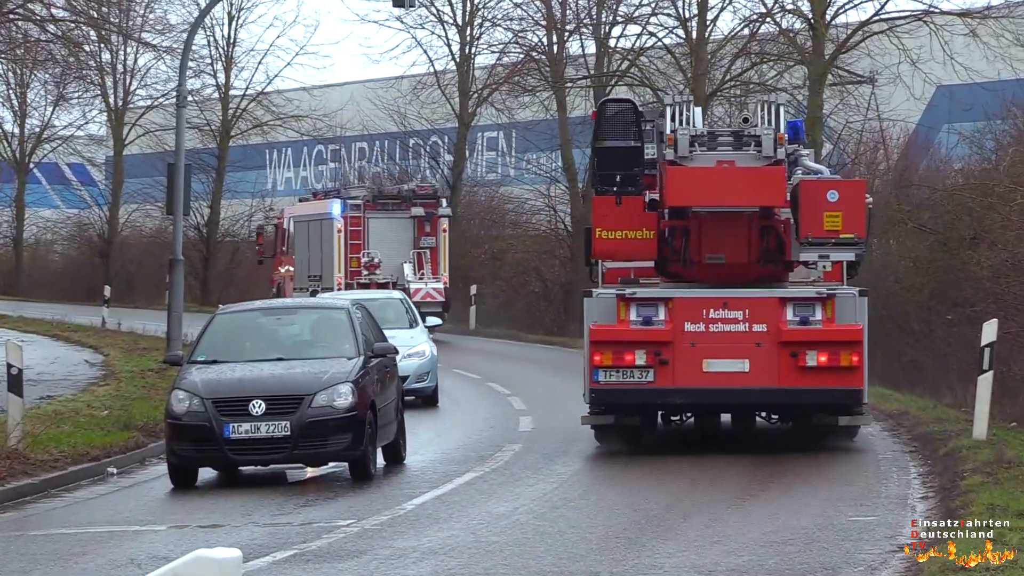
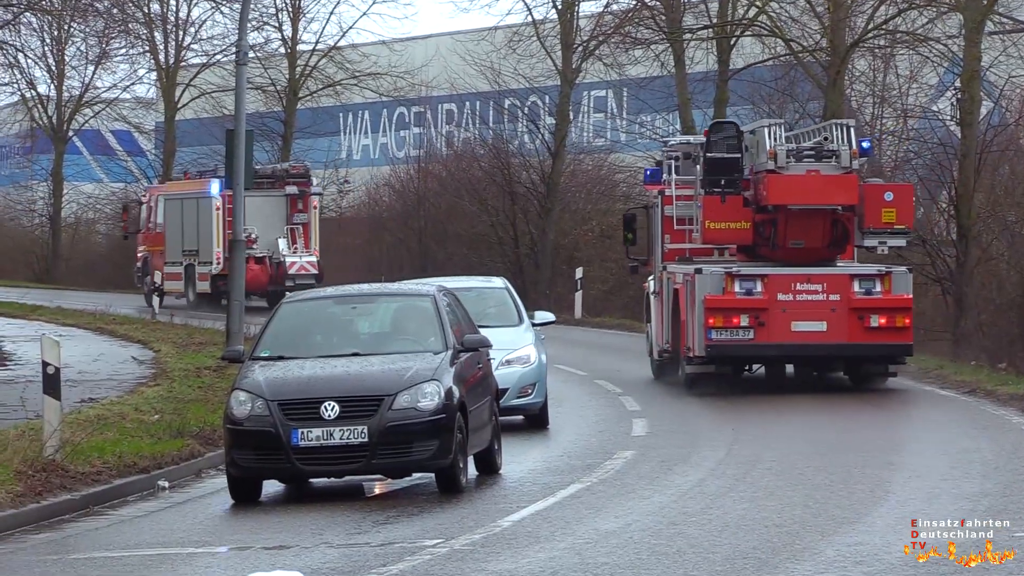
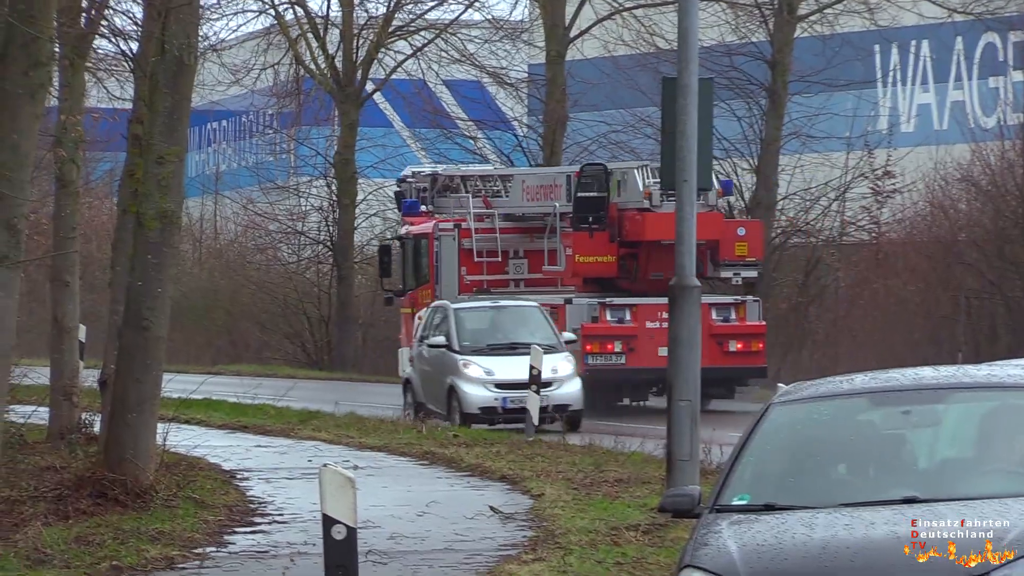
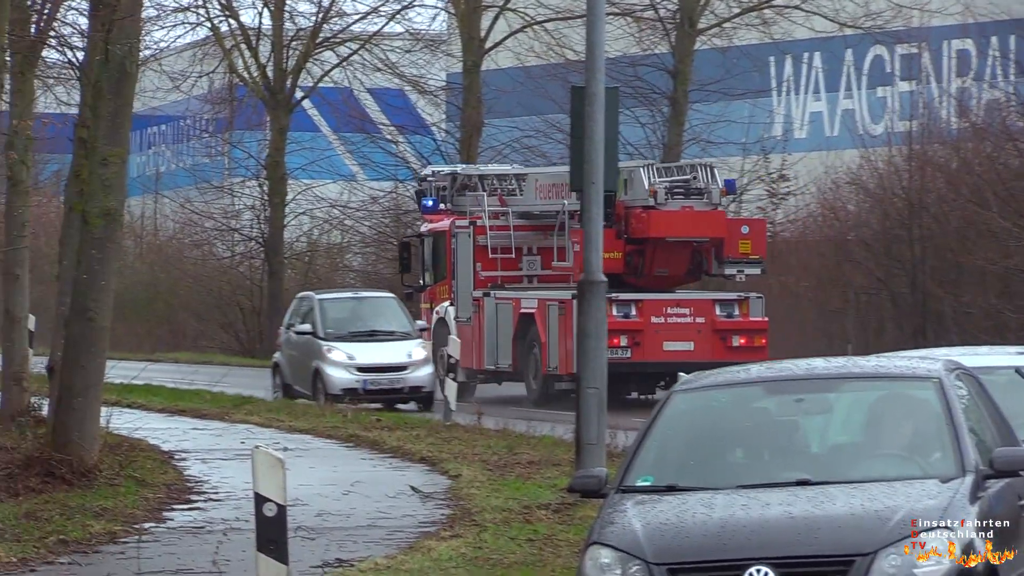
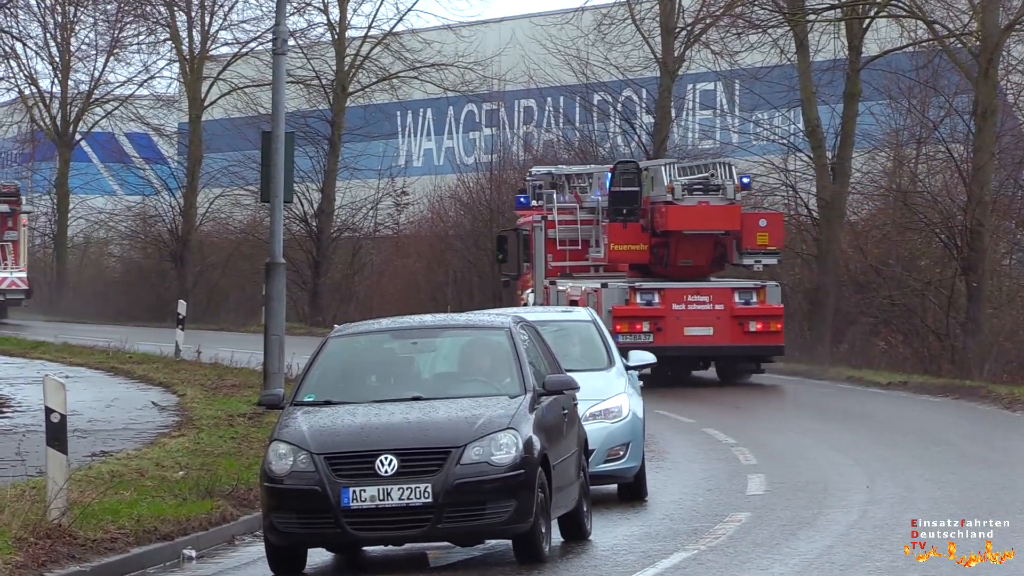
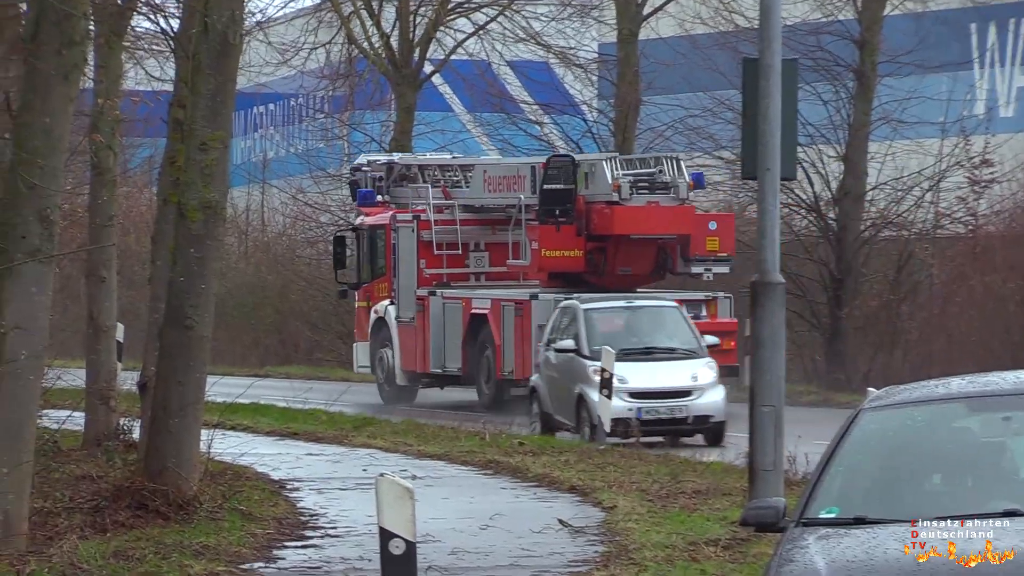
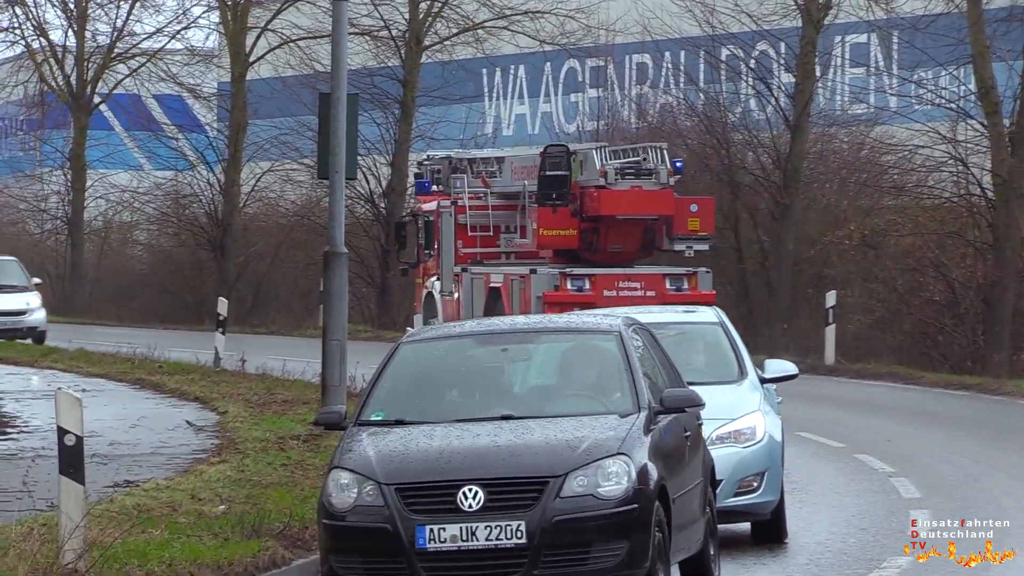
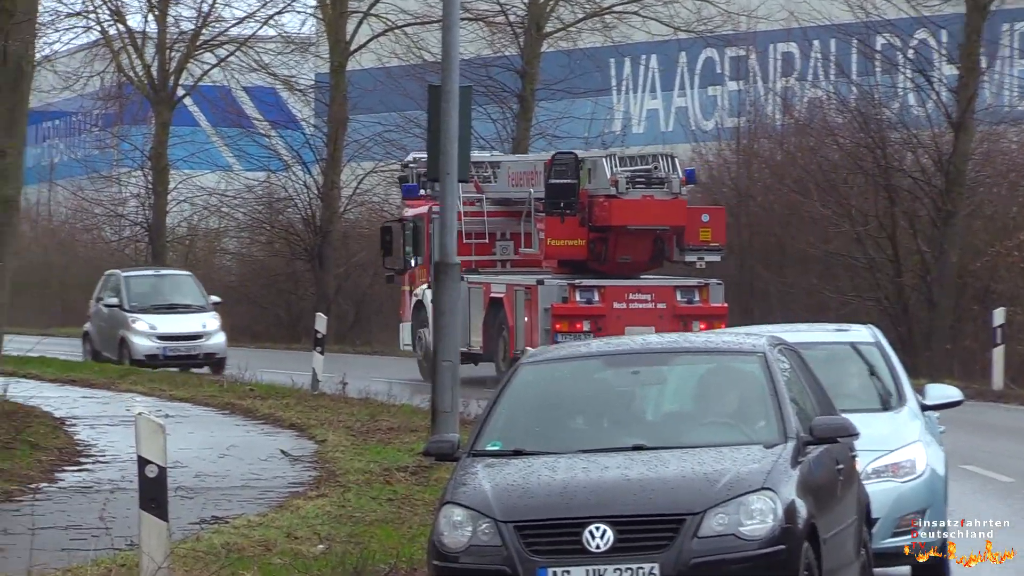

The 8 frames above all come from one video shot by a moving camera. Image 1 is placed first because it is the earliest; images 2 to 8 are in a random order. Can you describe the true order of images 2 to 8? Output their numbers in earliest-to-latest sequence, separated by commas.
2, 5, 7, 8, 4, 3, 6
